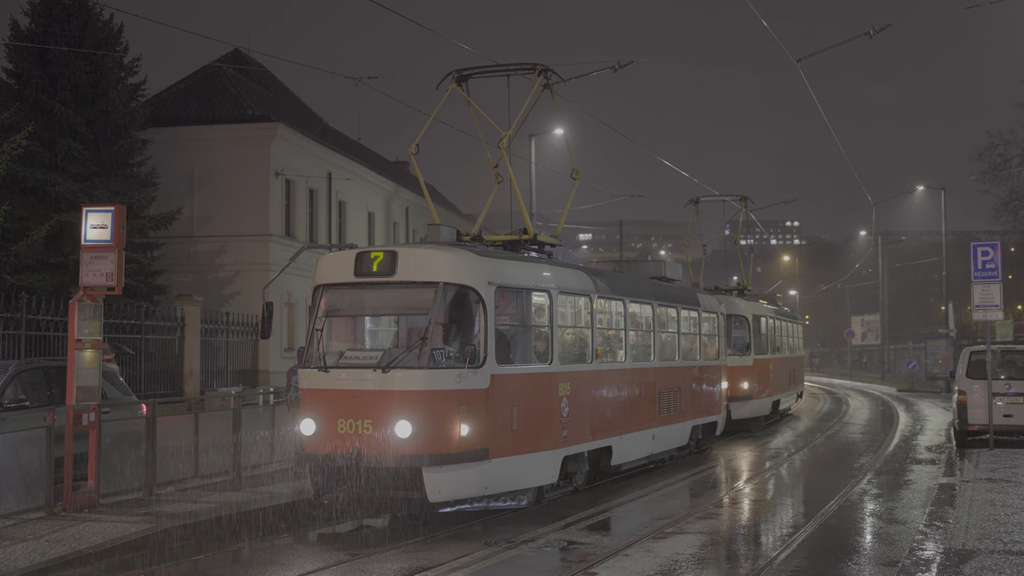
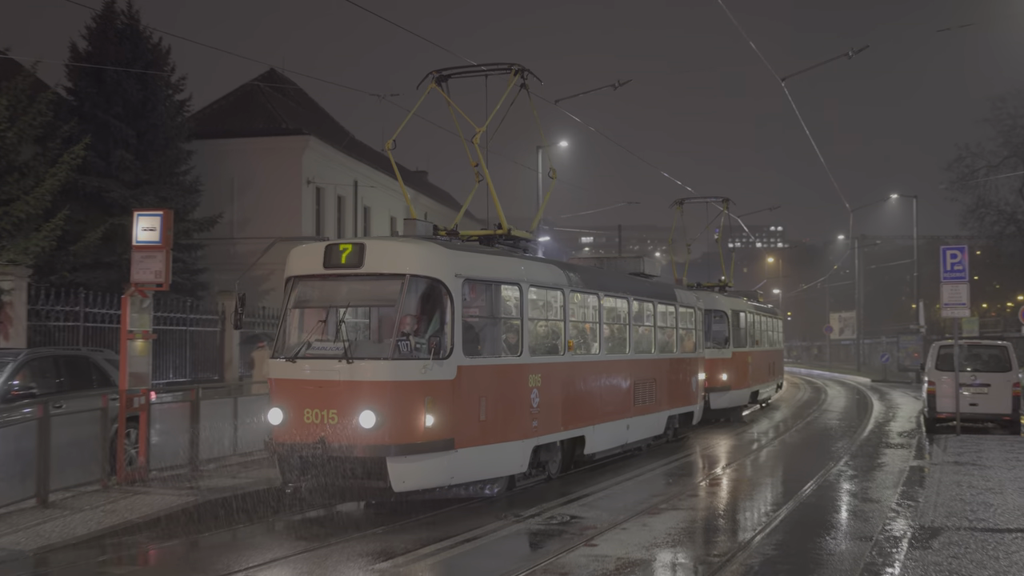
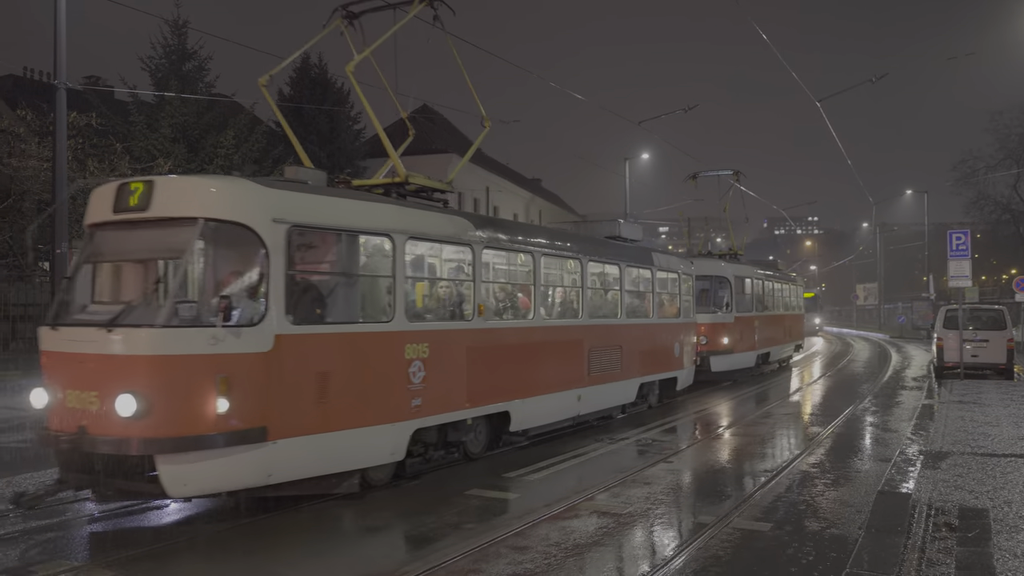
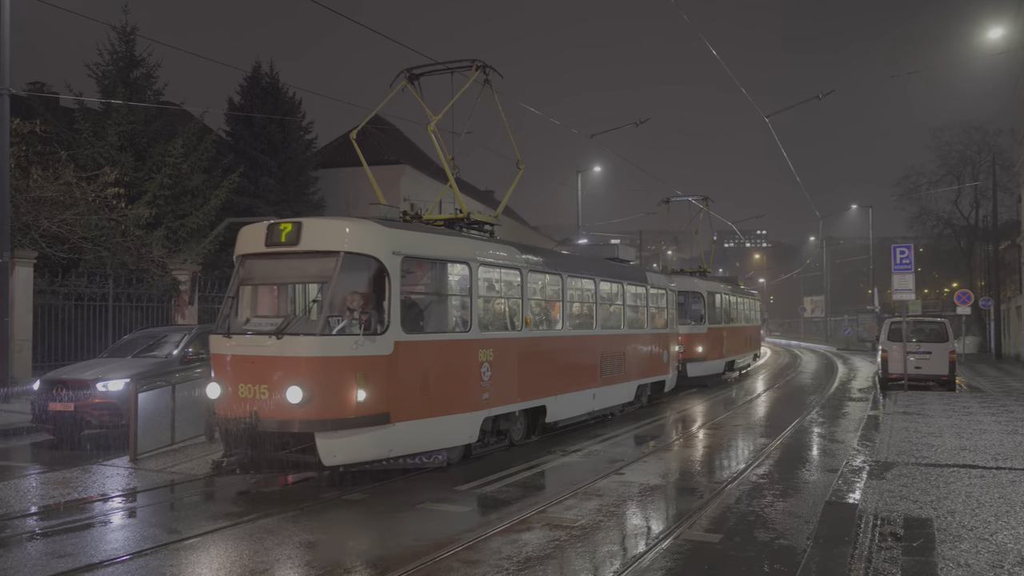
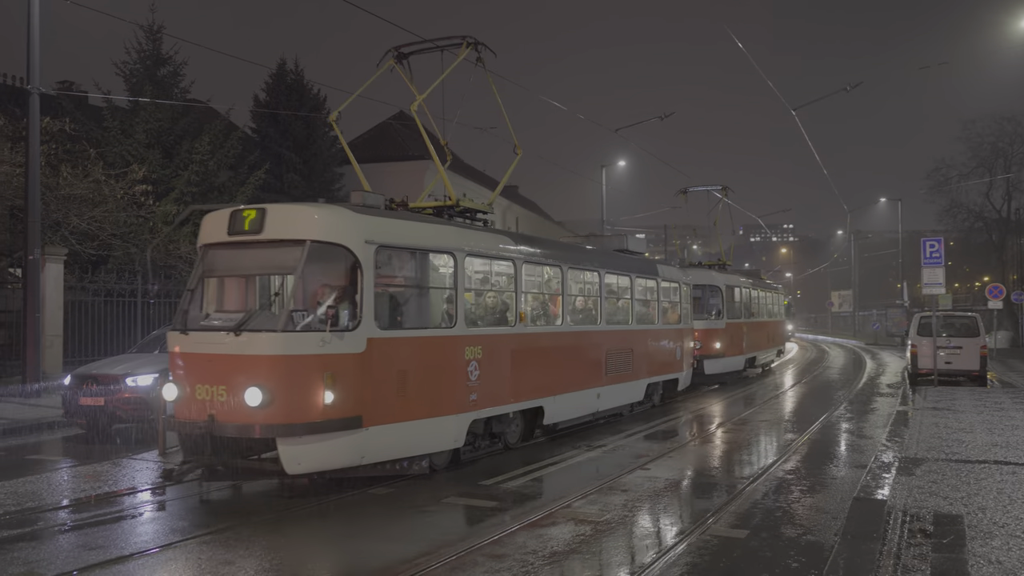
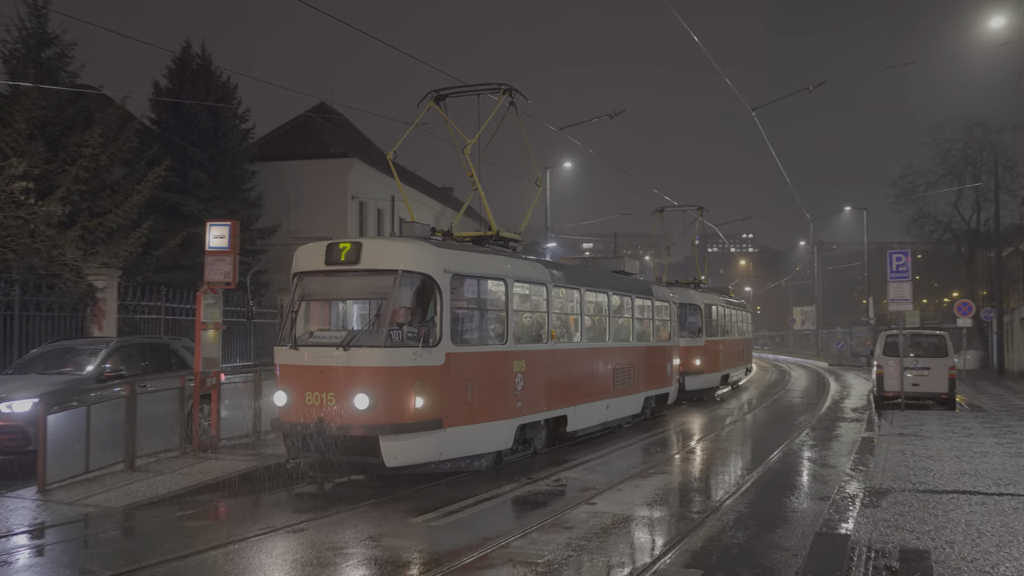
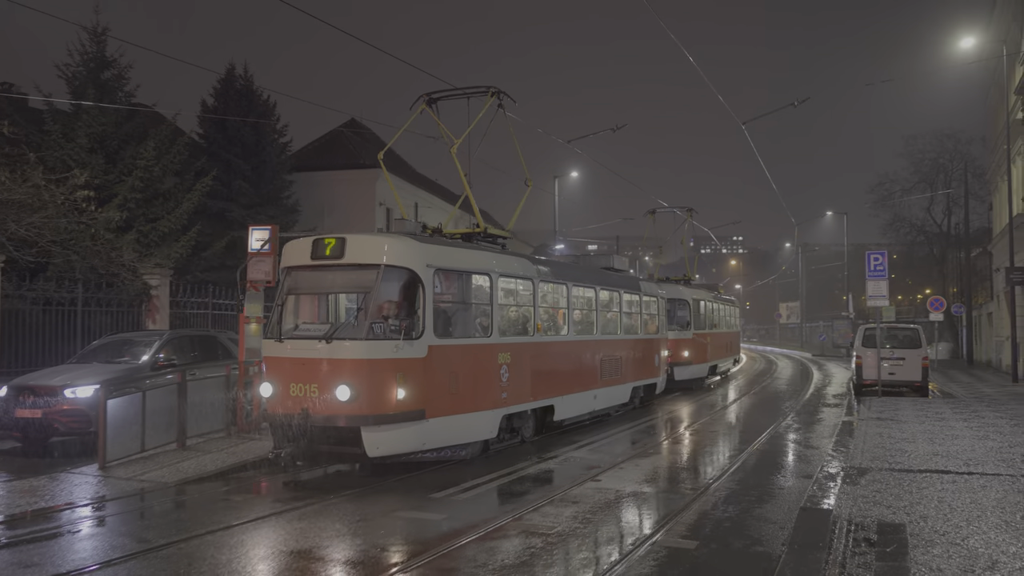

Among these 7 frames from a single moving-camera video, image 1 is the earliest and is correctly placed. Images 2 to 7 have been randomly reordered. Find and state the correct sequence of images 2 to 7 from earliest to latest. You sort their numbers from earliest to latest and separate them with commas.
2, 6, 7, 4, 5, 3
